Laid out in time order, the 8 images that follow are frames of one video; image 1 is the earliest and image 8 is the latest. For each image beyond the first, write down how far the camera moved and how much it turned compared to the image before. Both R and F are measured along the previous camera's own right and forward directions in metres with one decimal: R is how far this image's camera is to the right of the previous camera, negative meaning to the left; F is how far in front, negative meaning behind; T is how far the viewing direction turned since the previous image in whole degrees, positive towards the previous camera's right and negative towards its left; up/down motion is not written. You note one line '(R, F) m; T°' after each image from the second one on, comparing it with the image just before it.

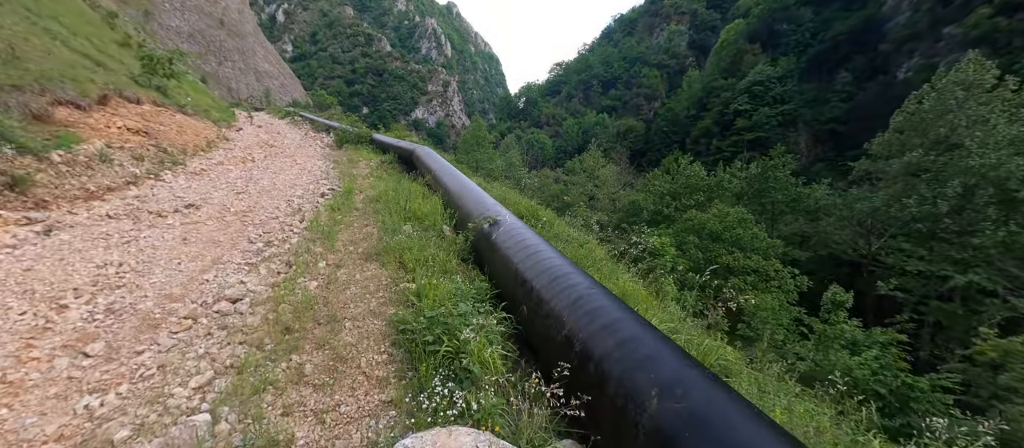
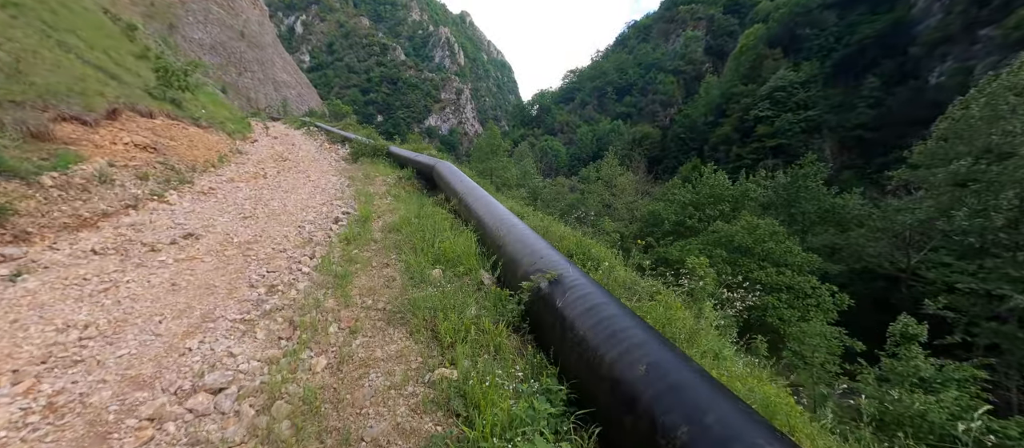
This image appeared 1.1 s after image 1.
(-0.4, +0.7) m; -2°
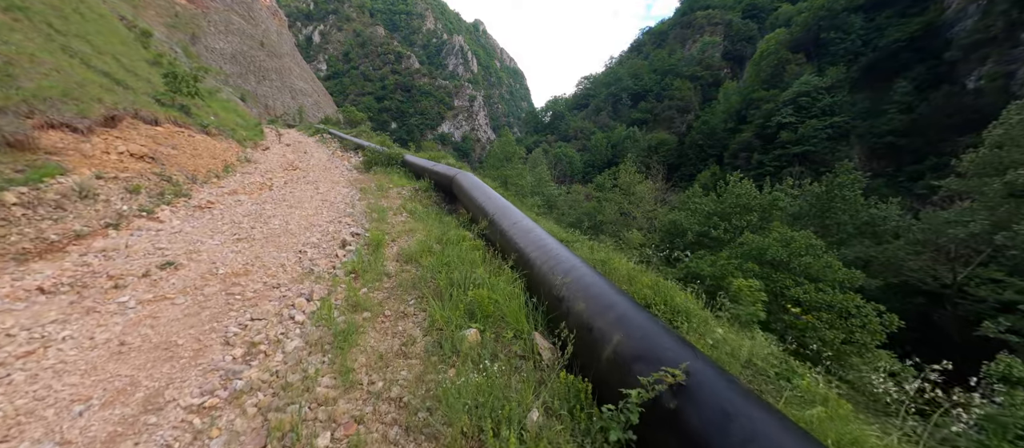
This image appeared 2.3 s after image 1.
(-0.3, +0.8) m; -2°
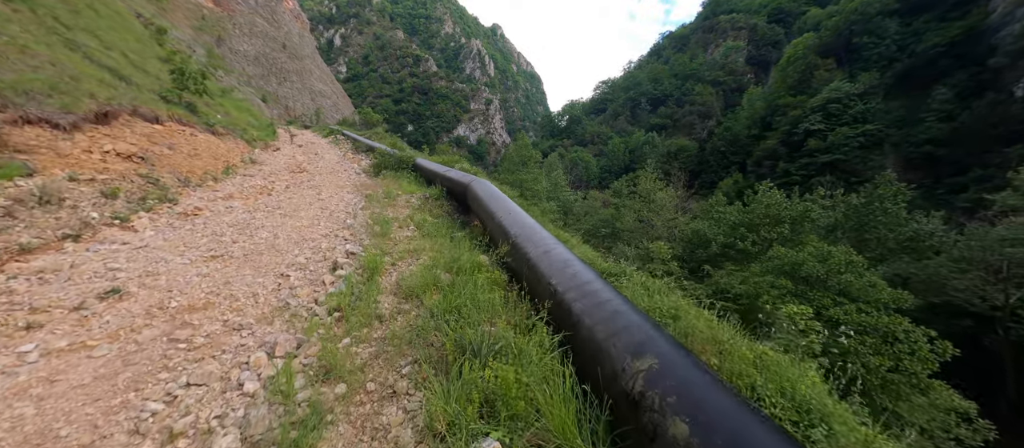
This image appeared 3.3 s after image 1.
(-0.1, +0.8) m; -2°
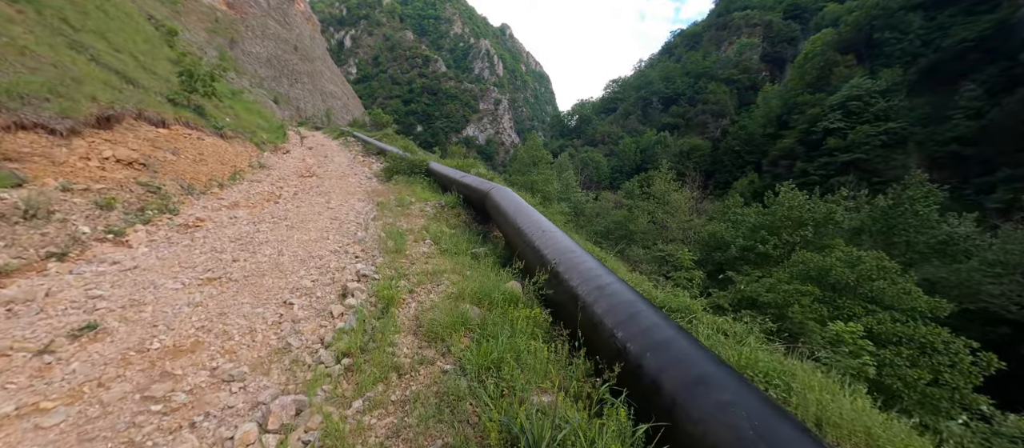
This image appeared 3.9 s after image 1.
(-0.2, +0.5) m; -1°
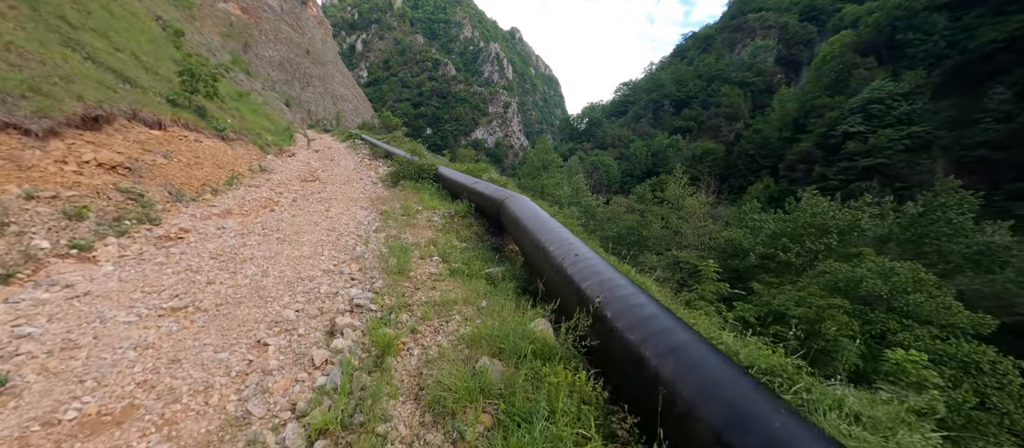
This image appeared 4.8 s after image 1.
(-0.1, +0.6) m; -1°
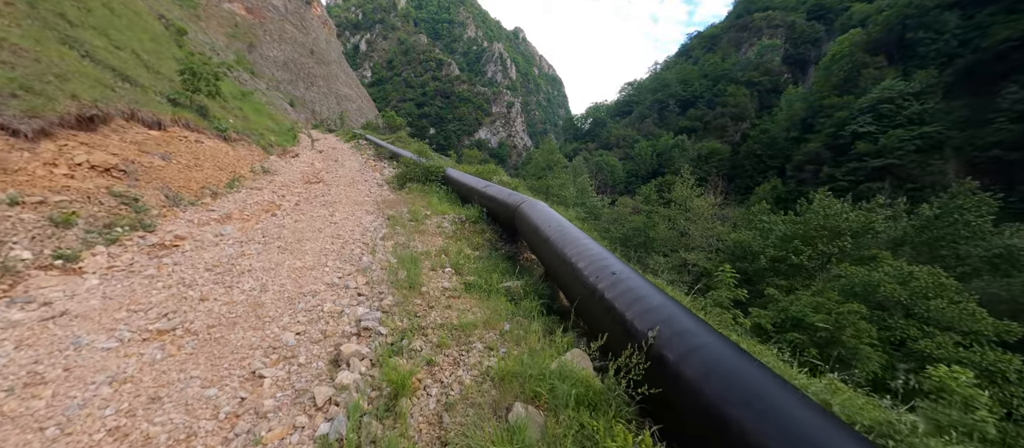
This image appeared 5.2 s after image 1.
(-0.2, +0.3) m; -1°
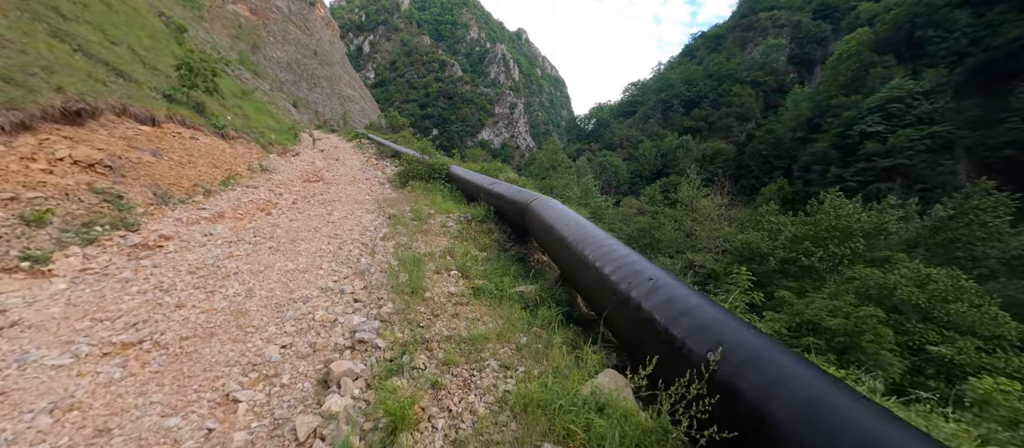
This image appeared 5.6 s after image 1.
(-0.1, +0.3) m; 0°
